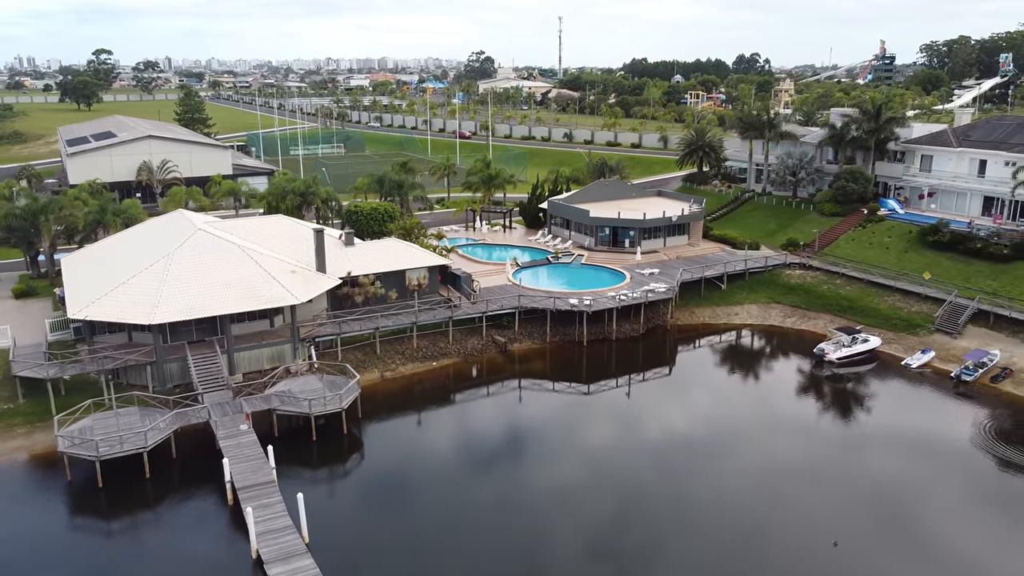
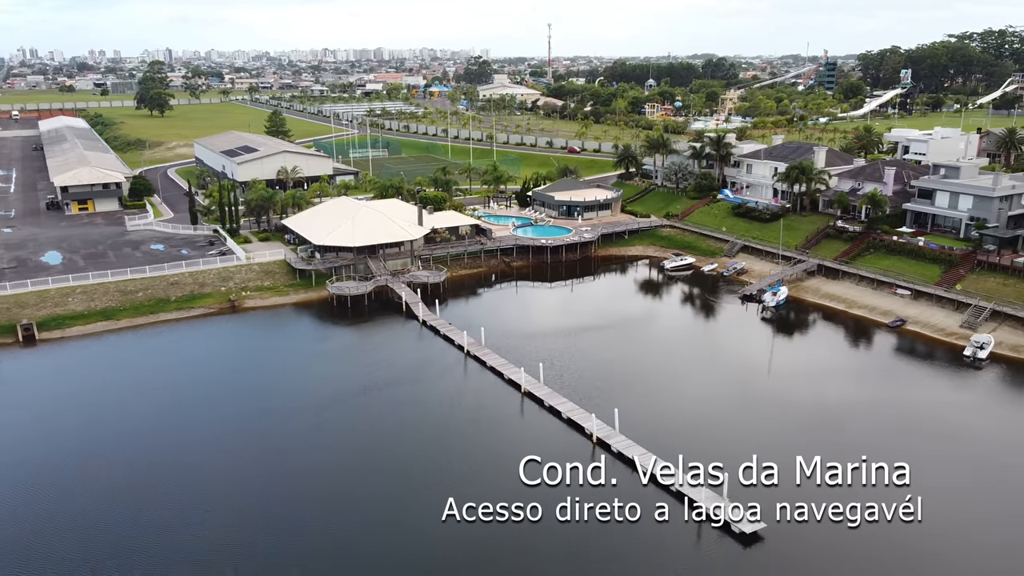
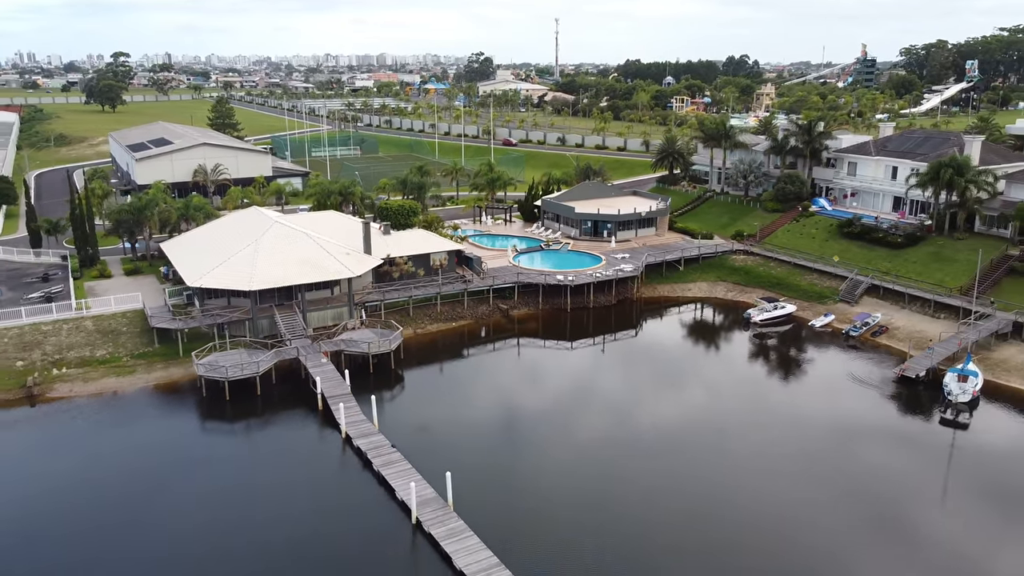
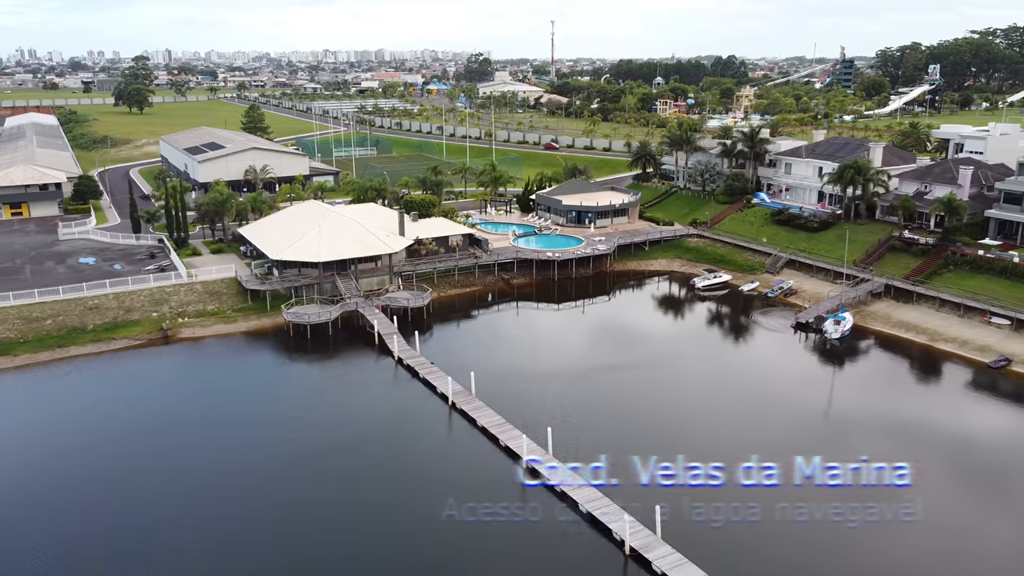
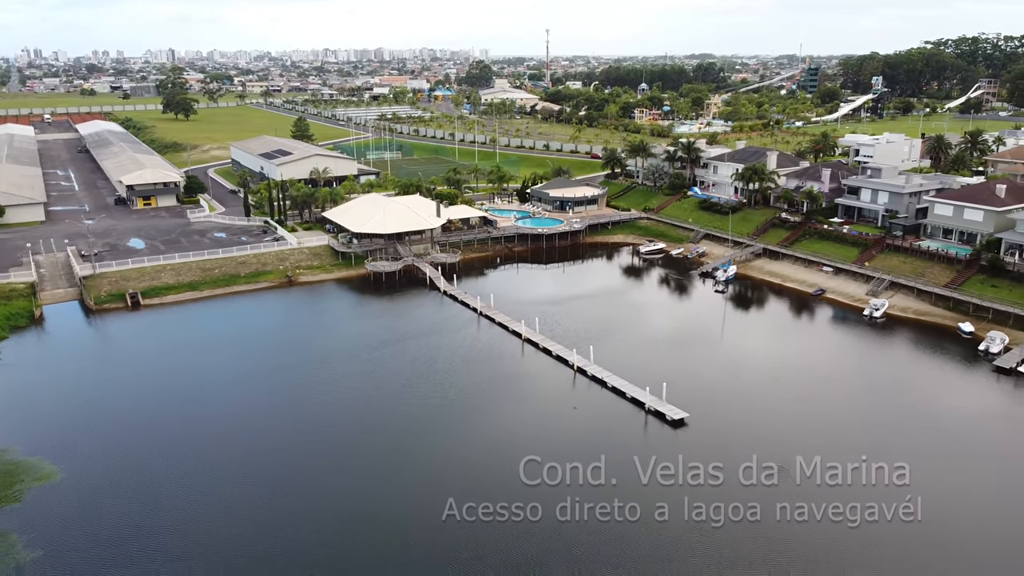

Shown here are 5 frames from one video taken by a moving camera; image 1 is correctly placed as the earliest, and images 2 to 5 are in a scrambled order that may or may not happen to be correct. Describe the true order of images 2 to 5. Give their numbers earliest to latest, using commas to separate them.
3, 4, 2, 5
